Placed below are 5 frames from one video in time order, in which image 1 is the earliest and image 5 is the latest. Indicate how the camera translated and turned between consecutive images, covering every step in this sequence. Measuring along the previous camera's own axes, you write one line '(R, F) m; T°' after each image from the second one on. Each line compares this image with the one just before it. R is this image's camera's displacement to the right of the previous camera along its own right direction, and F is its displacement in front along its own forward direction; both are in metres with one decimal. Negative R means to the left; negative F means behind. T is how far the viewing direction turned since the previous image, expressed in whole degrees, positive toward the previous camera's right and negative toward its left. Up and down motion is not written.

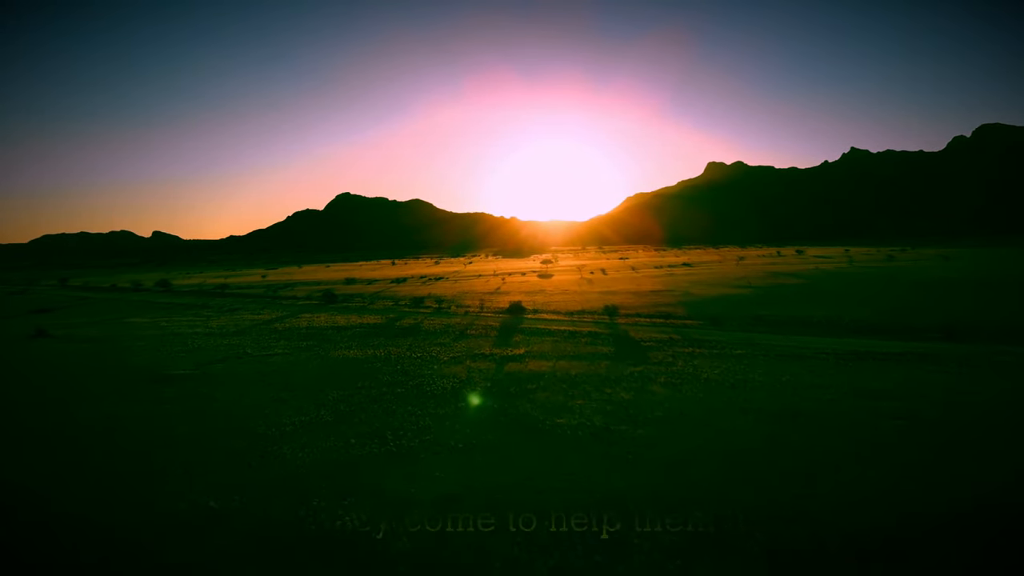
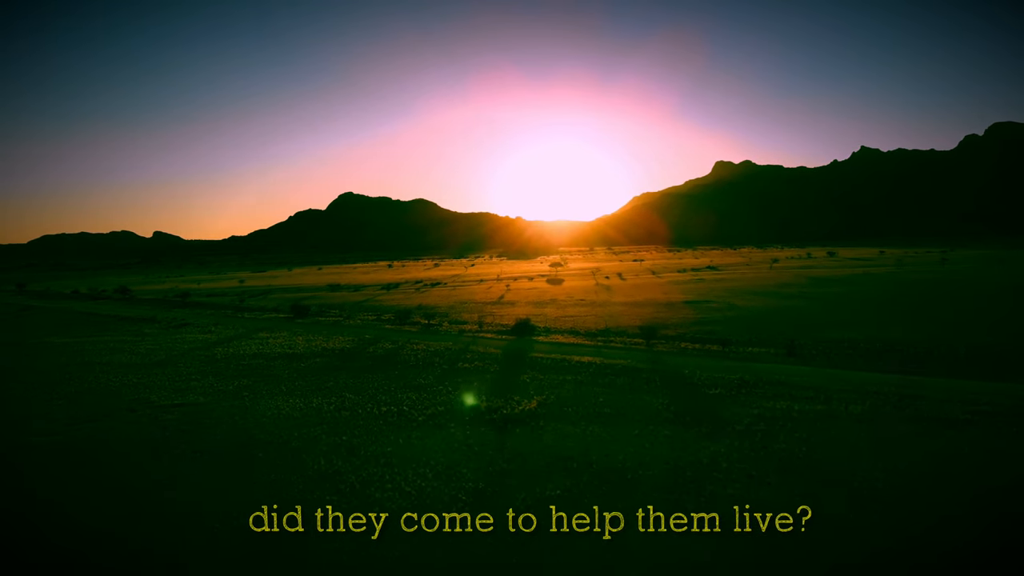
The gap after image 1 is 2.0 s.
(0.0, +2.9) m; -1°
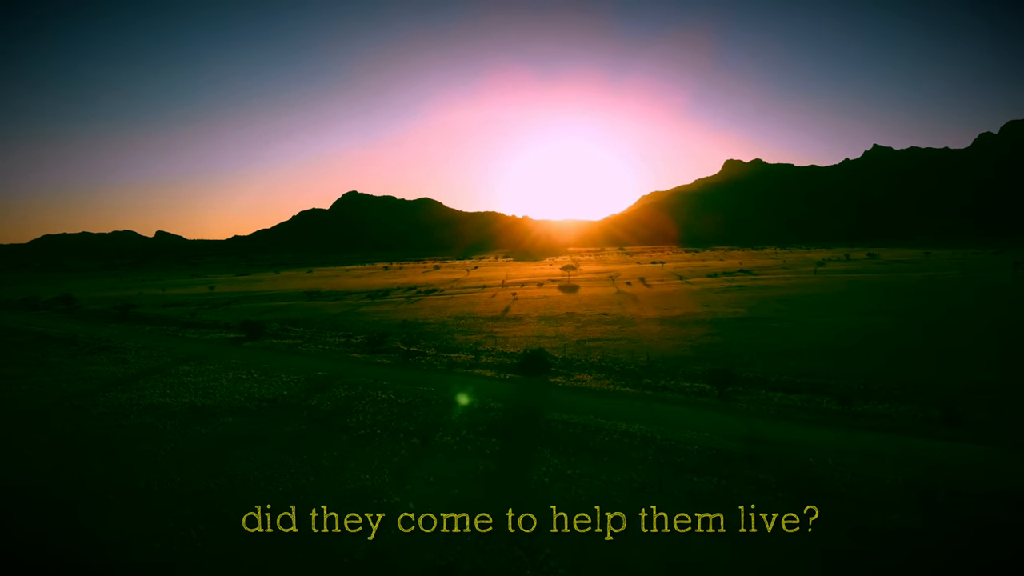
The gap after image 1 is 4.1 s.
(0.0, +3.0) m; -1°
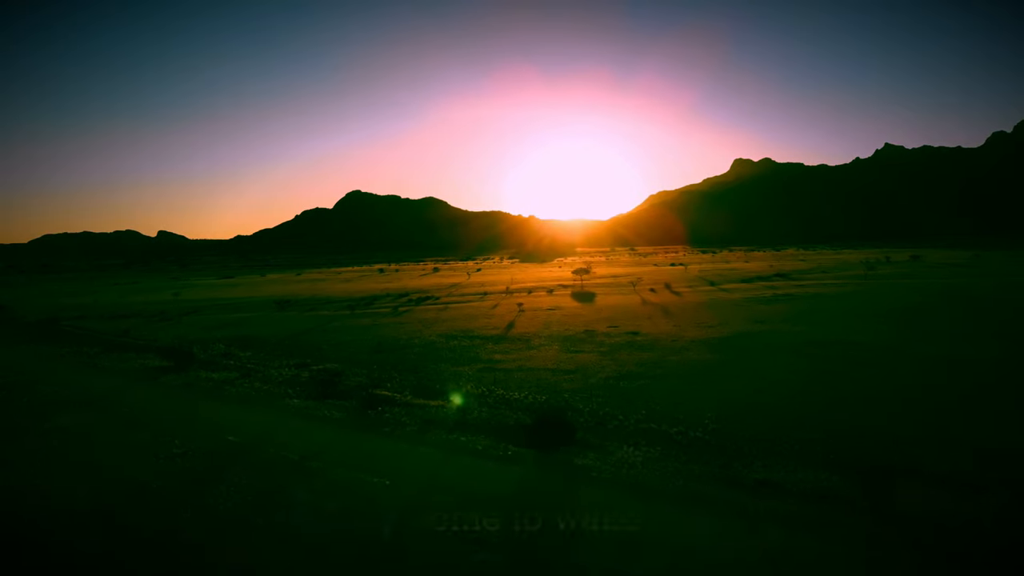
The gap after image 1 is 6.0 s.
(0.0, +2.7) m; -1°
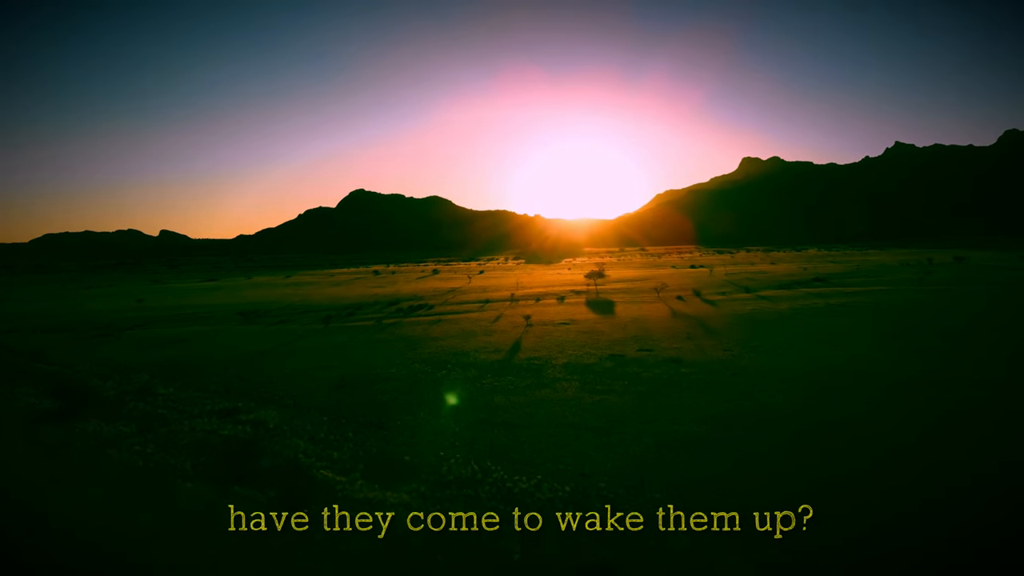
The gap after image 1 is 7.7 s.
(0.0, +2.3) m; -1°
